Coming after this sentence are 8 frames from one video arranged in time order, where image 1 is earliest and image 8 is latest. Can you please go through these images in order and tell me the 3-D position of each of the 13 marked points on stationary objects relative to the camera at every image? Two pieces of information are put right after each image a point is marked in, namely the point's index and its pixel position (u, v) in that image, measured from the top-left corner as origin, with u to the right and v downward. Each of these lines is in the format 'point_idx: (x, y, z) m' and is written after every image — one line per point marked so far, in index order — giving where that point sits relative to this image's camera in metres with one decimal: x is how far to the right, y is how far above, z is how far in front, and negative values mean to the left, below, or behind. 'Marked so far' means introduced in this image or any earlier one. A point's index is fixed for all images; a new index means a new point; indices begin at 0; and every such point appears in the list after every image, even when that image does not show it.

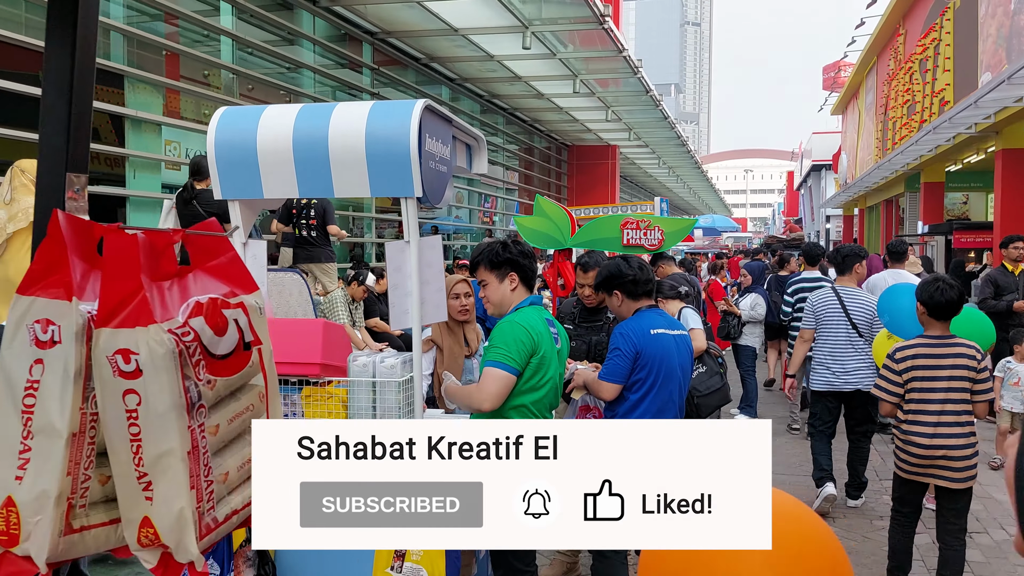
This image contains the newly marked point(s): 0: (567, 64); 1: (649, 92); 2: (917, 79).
0: (+0.8, +4.6, +17.3) m
1: (+3.0, +4.6, +19.6) m
2: (+8.6, +4.5, +17.8) m
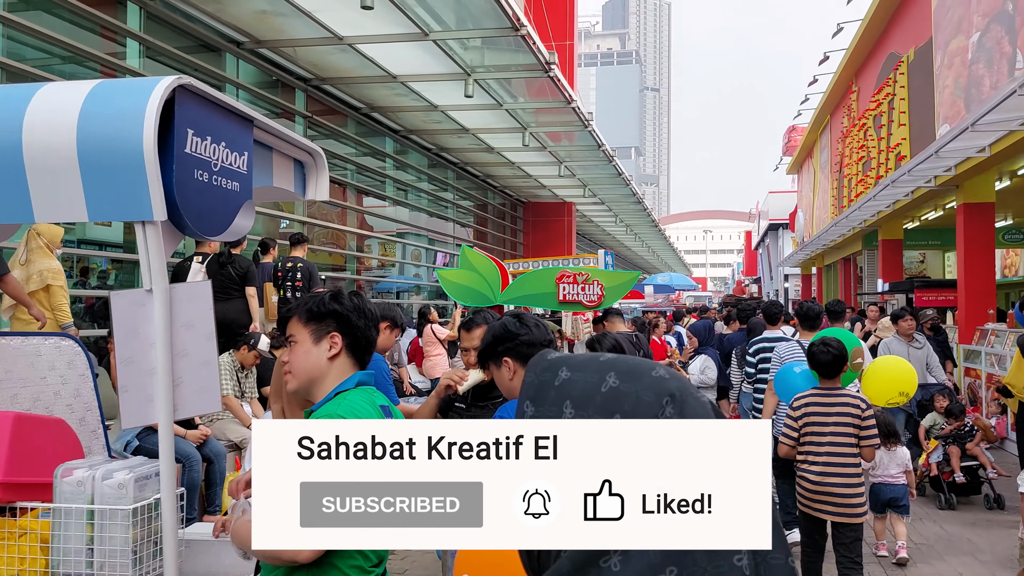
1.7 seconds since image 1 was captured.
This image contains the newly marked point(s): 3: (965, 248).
0: (+0.1, +3.6, +17.3) m
1: (+2.2, +3.4, +19.7) m
2: (+7.9, +3.4, +18.1) m
3: (+7.1, +0.6, +12.9) m
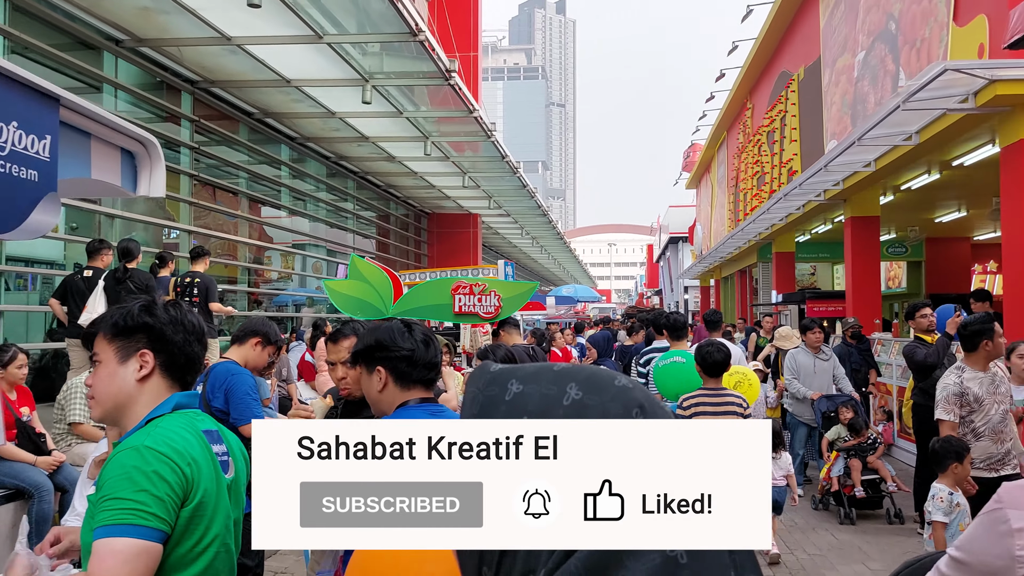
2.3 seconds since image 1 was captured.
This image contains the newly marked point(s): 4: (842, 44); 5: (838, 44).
0: (-1.9, +3.3, +16.9) m
1: (-0.1, +3.1, +19.6) m
2: (+5.7, +3.1, +18.6) m
3: (+5.5, +0.4, +13.3) m
4: (+5.1, +3.8, +12.8) m
5: (+5.2, +3.9, +13.1) m
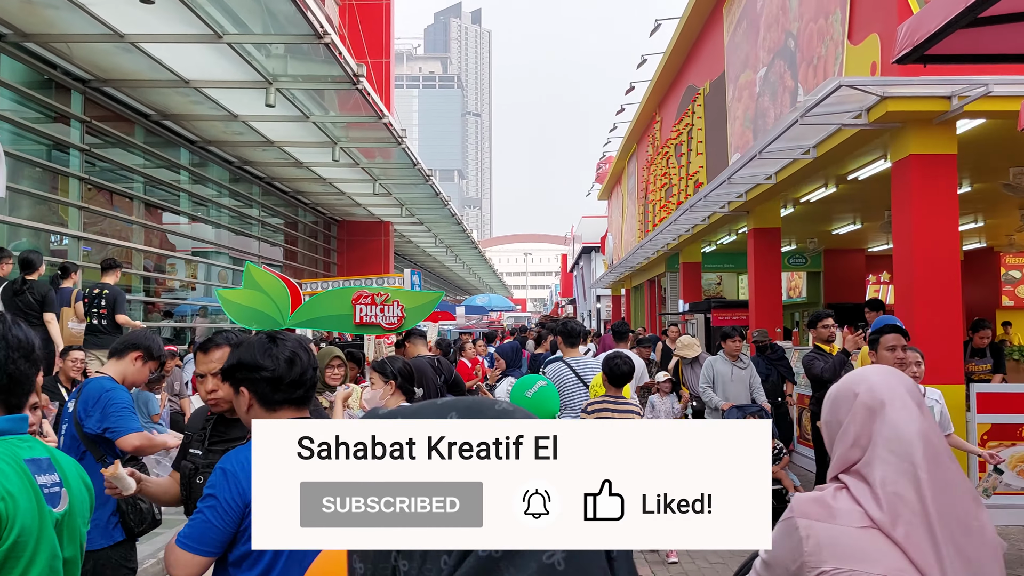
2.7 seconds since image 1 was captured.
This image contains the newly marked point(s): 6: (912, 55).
0: (-3.7, +3.2, +16.5) m
1: (-2.2, +2.9, +19.3) m
2: (+3.7, +2.9, +19.0) m
3: (+4.0, +0.3, +13.6) m
4: (+3.7, +3.6, +13.2) m
5: (+3.7, +3.7, +13.4) m
6: (+1.8, +1.1, +3.7) m
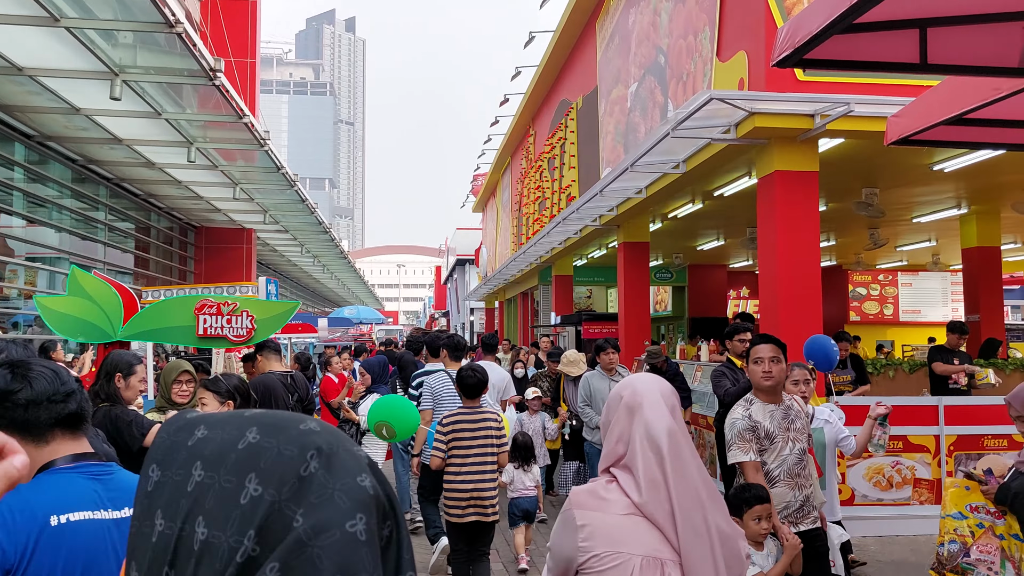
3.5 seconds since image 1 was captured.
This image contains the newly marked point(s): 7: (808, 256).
0: (-6.2, +3.0, +15.4) m
1: (-5.1, +2.7, +18.4) m
2: (+0.8, +2.6, +19.0) m
3: (+1.9, 0.0, +13.7) m
4: (+1.7, +3.4, +13.2) m
5: (+1.6, +3.5, +13.5) m
6: (+1.2, +1.0, +3.6) m
7: (+2.7, +0.3, +7.8) m
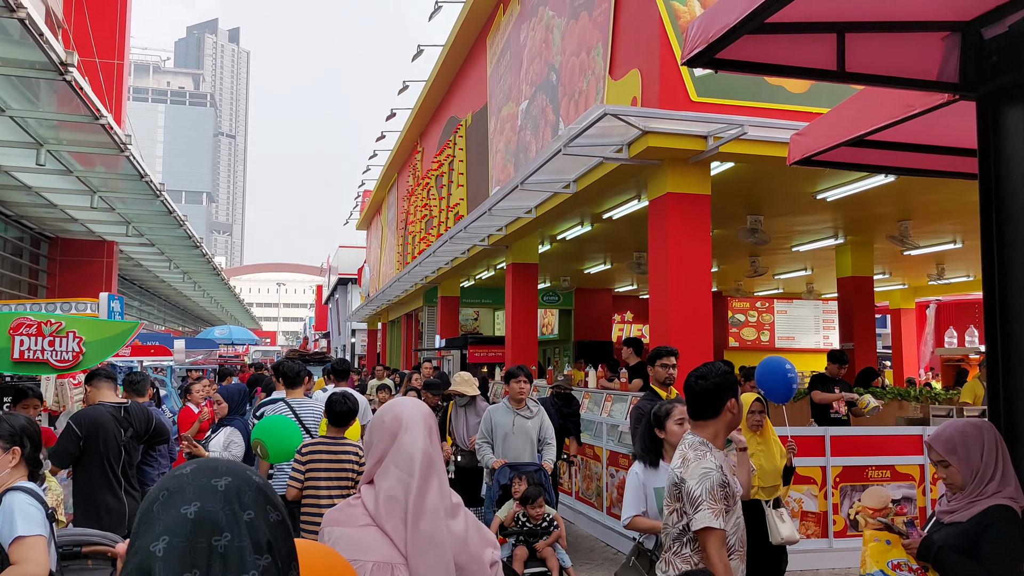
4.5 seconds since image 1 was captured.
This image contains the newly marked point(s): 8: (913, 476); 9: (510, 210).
0: (-8.2, +2.7, +13.9) m
1: (-7.5, +2.3, +17.1) m
2: (-1.8, +2.1, +18.4) m
3: (0.0, -0.3, +13.2) m
4: (-0.1, +3.0, +12.9) m
5: (-0.2, +3.1, +13.2) m
6: (+0.7, +0.9, +3.2) m
7: (+1.7, +0.1, +7.5) m
8: (+3.7, -1.7, +7.7) m
9: (0.0, +1.0, +10.8) m
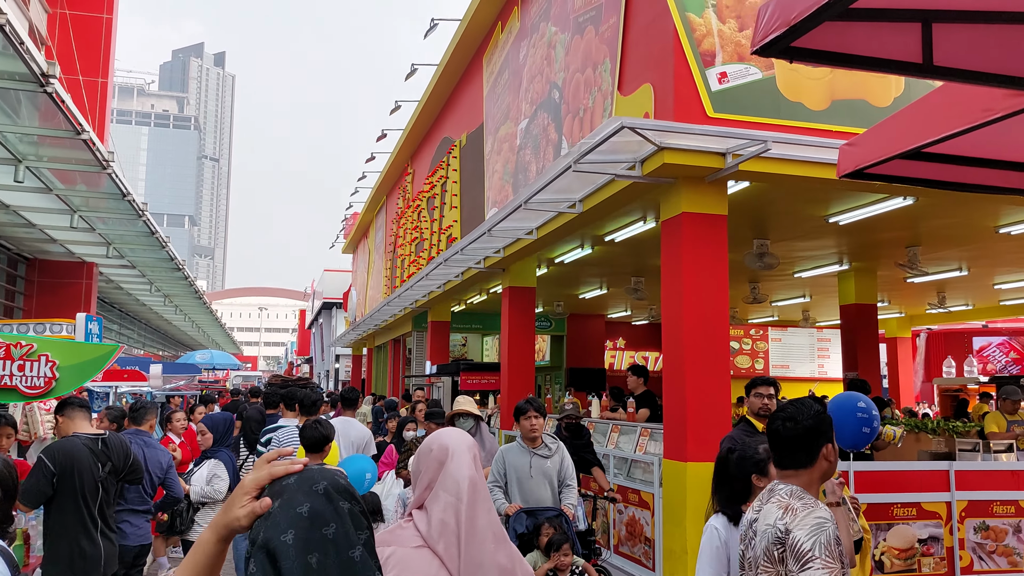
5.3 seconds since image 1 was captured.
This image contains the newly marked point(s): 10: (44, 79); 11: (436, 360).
0: (-8.2, +2.4, +13.4) m
1: (-7.6, +1.8, +16.5) m
2: (-1.9, +1.6, +18.0) m
3: (-0.1, -0.7, +12.8) m
4: (-0.1, +2.7, +12.5) m
5: (-0.2, +2.7, +12.8) m
6: (+0.9, +0.8, +2.8) m
7: (+1.7, -0.2, +7.1) m
8: (+3.7, -2.0, +7.3) m
9: (0.0, +0.7, +10.4) m
10: (-6.1, +2.7, +10.8) m
11: (-1.8, -1.6, +18.7) m
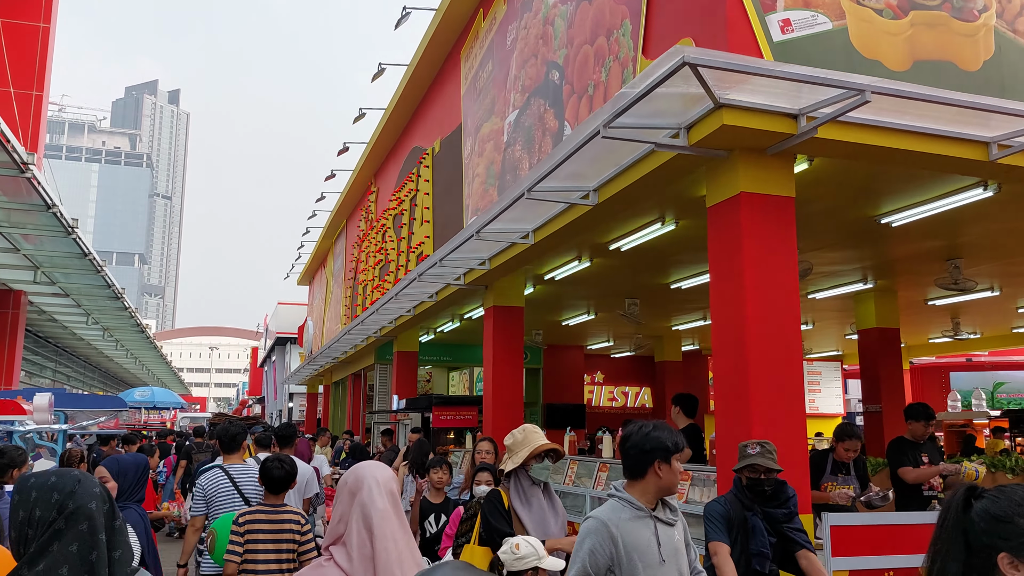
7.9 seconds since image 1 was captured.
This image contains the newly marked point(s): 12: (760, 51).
0: (-8.5, +2.1, +11.5) m
1: (-8.0, +1.4, +14.6) m
2: (-2.4, +1.0, +16.3) m
3: (-0.3, -1.0, +11.1) m
4: (-0.3, +2.4, +11.0) m
5: (-0.4, +2.5, +11.3) m
6: (+1.2, +1.0, +1.3) m
7: (+1.8, -0.2, +5.6) m
8: (+3.8, -2.0, +5.7) m
9: (-0.1, +0.6, +8.7) m
10: (-6.2, +2.6, +9.0) m
11: (-2.3, -2.2, +16.9) m
12: (+1.7, +1.6, +5.7) m
